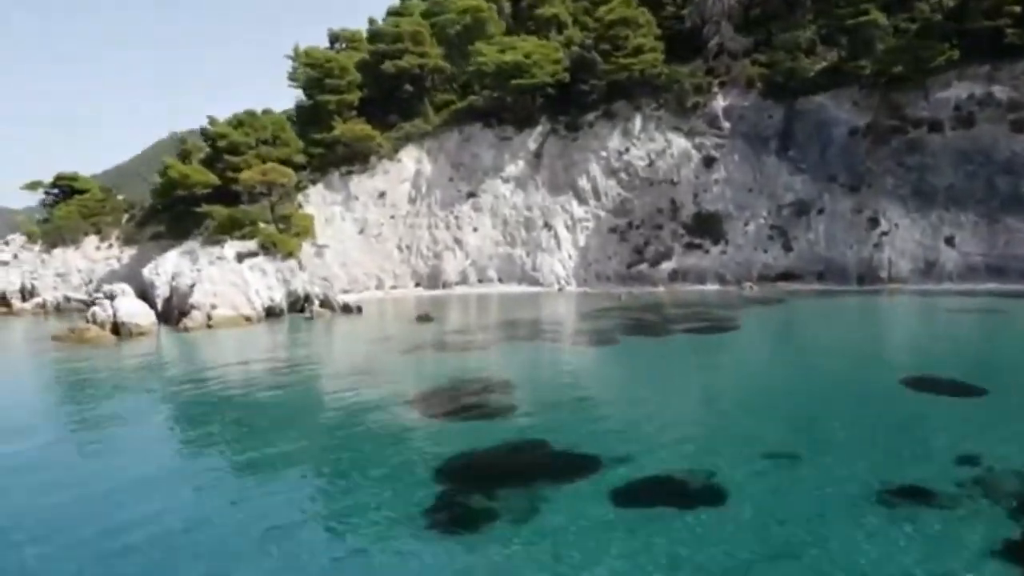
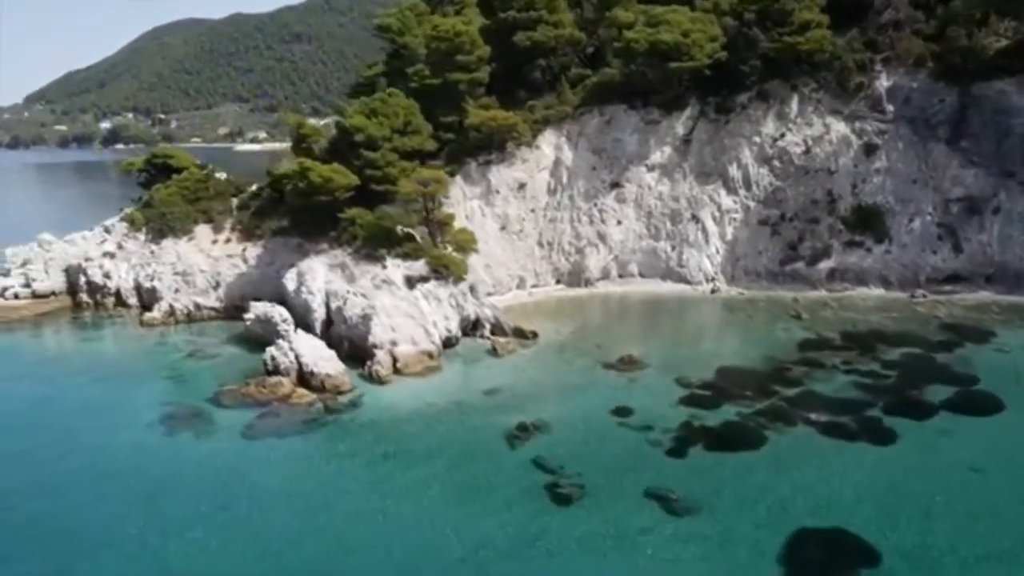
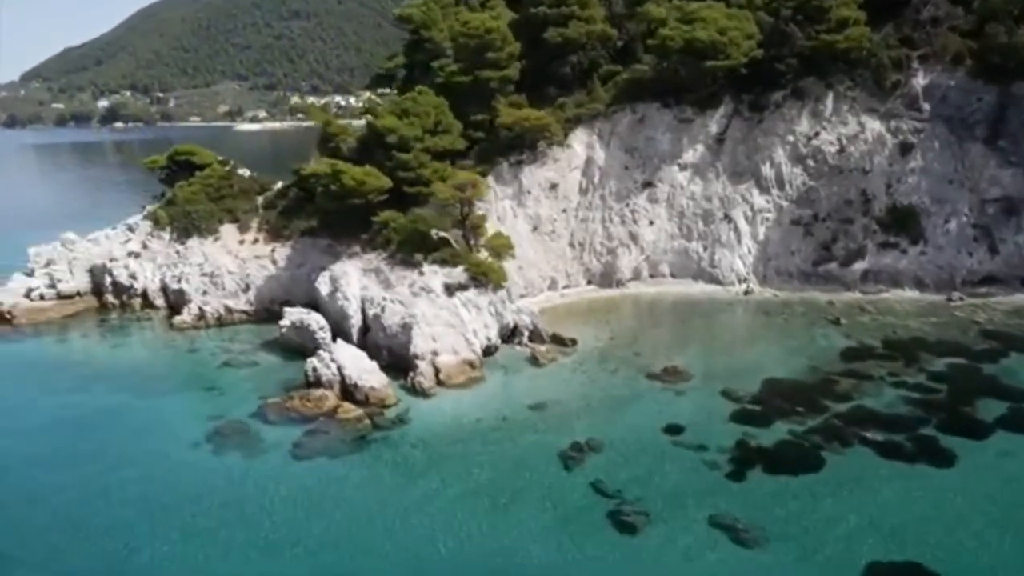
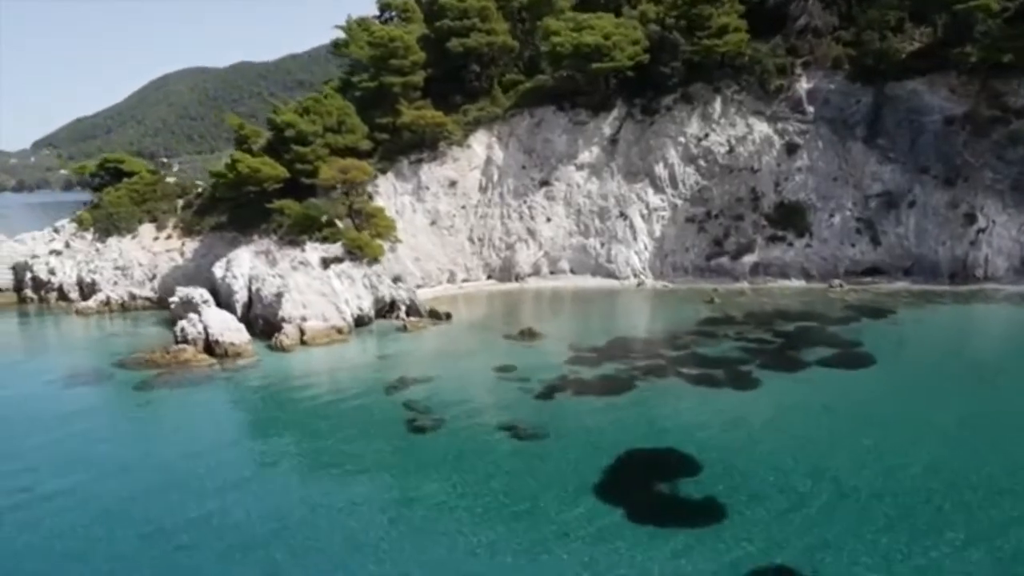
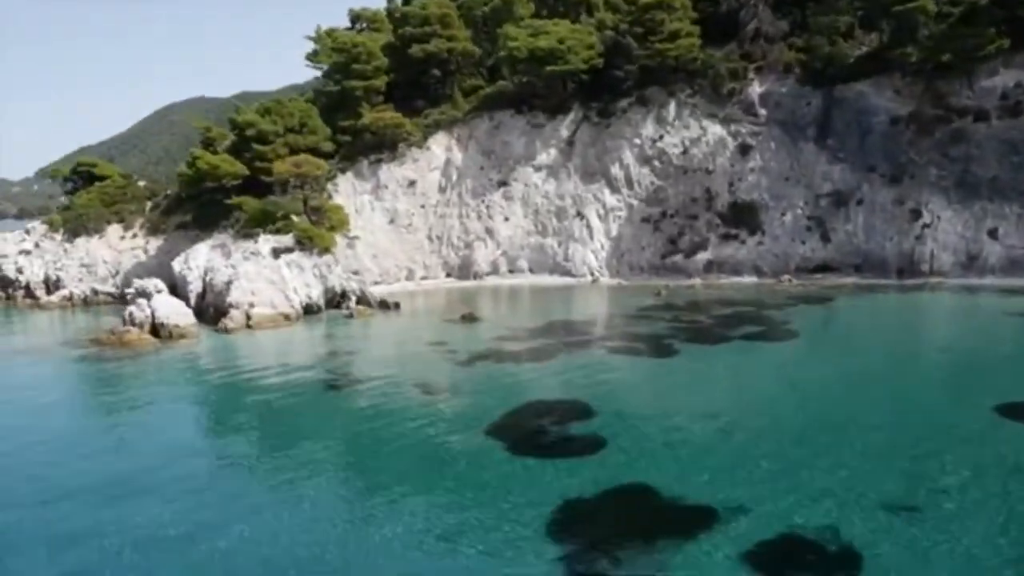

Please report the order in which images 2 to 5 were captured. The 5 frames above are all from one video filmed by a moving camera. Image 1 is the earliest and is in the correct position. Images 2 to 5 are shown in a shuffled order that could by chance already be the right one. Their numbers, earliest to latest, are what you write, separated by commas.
5, 4, 2, 3
